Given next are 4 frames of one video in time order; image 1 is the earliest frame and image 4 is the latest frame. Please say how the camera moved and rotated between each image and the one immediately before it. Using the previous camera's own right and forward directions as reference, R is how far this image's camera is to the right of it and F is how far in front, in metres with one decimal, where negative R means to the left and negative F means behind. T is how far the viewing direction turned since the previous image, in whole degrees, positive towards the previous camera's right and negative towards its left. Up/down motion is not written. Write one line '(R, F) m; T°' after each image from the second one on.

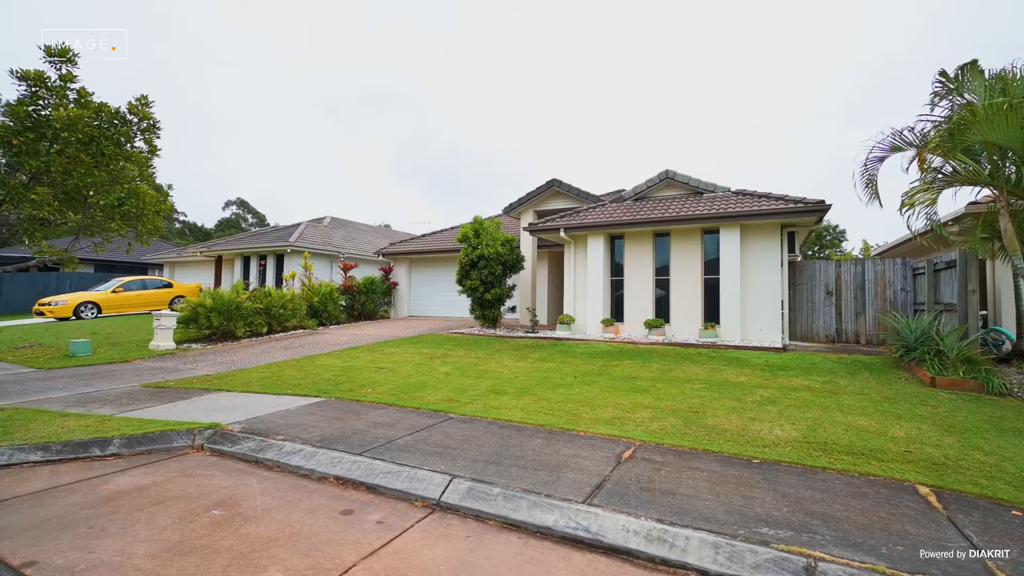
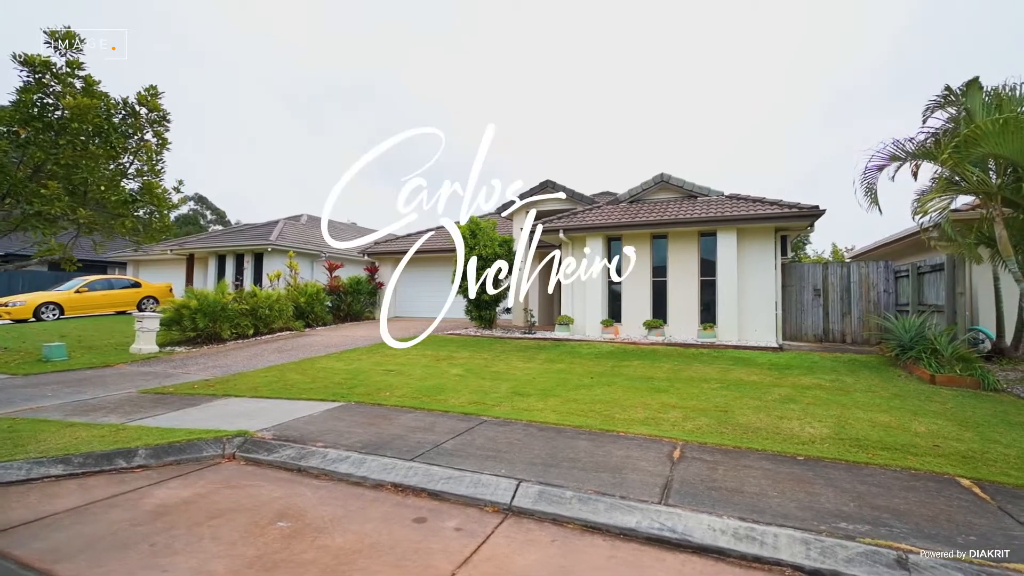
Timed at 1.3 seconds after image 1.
(-0.8, 0.0) m; +4°
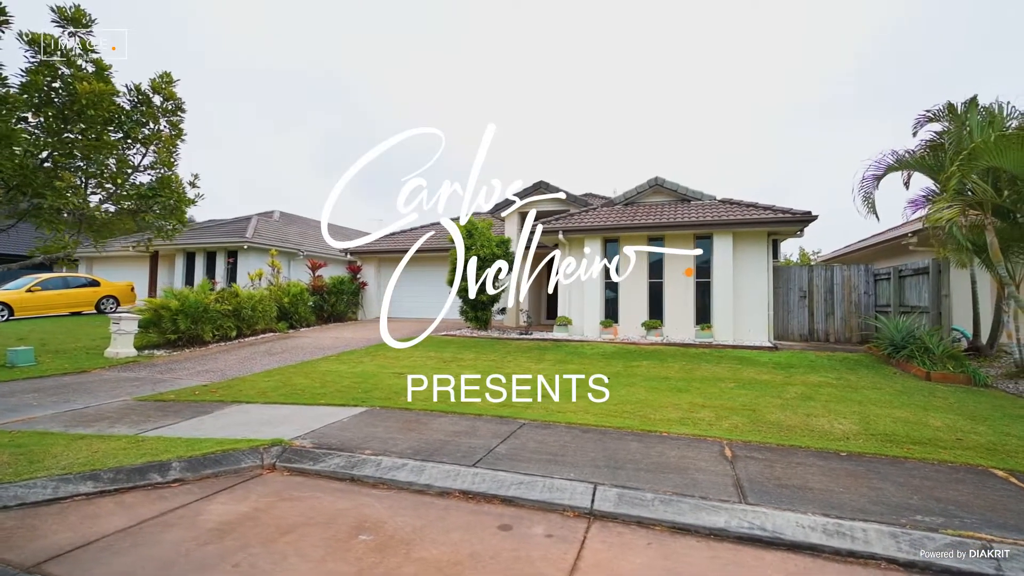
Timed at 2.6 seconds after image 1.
(-0.9, +0.1) m; +5°
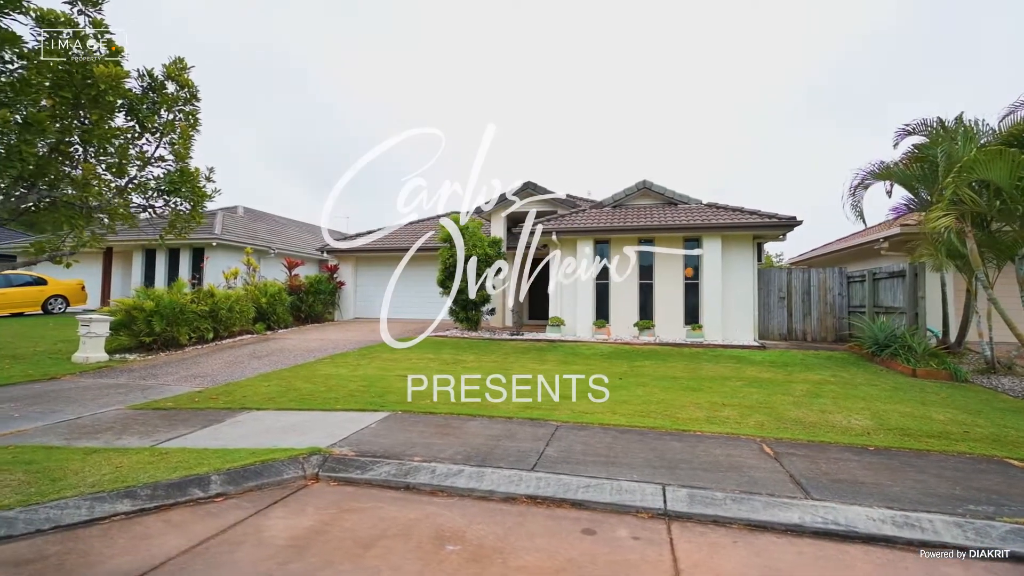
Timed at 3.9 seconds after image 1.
(-0.9, +0.1) m; +5°
